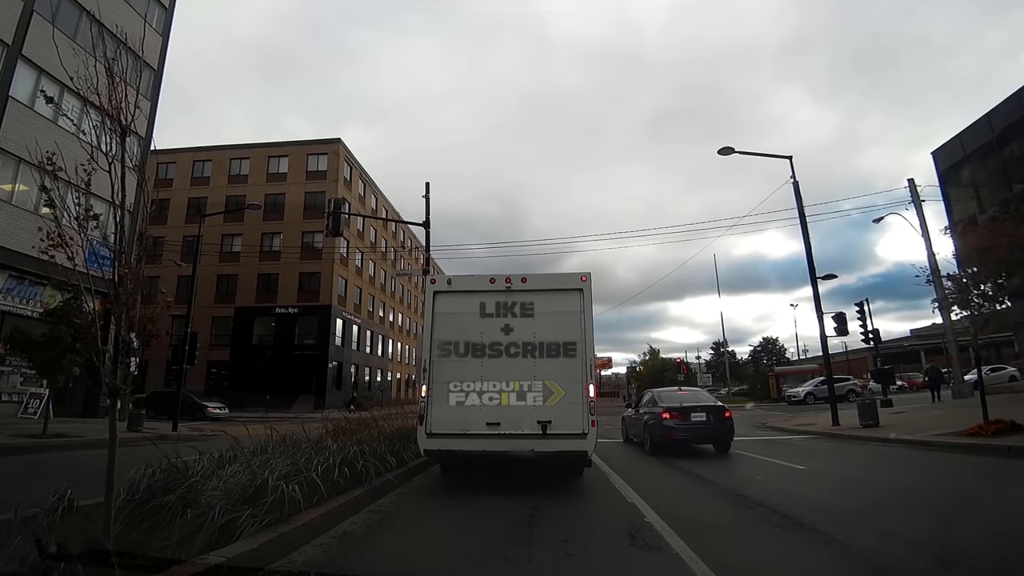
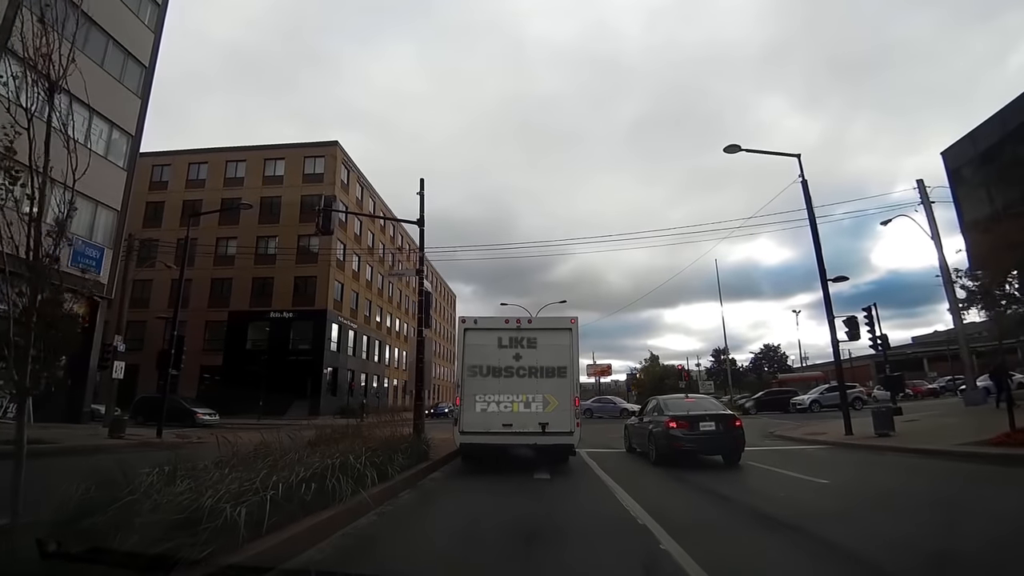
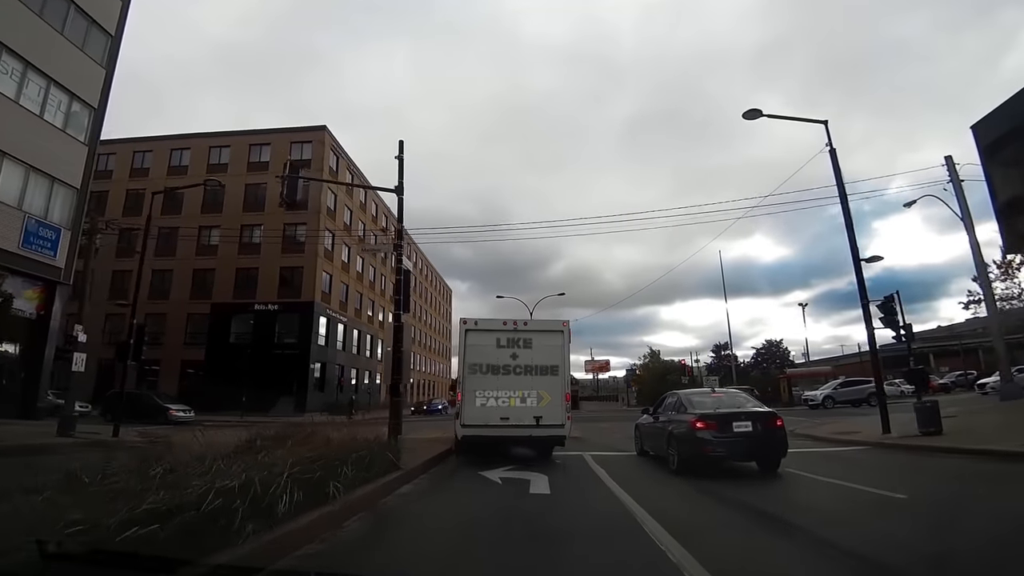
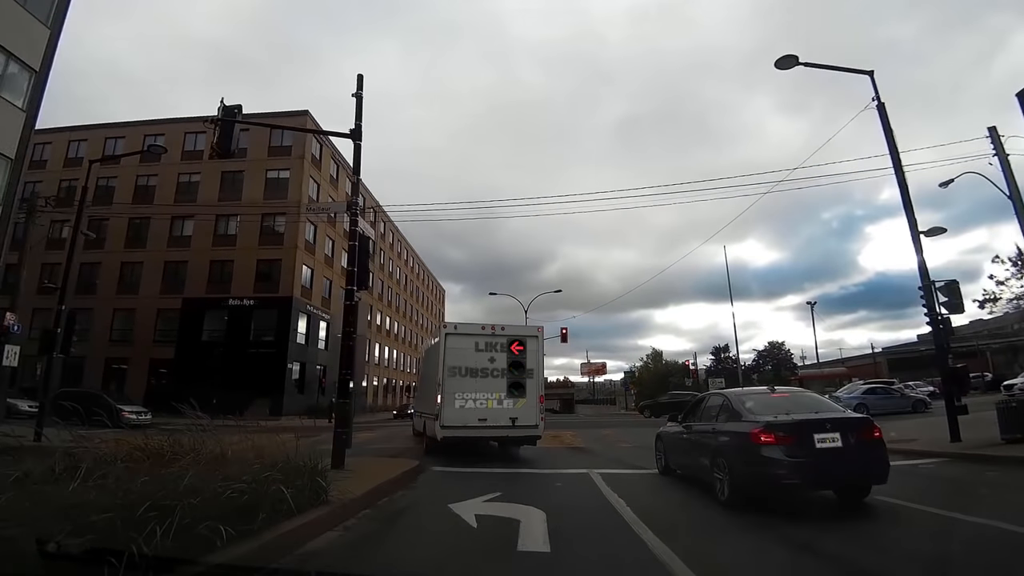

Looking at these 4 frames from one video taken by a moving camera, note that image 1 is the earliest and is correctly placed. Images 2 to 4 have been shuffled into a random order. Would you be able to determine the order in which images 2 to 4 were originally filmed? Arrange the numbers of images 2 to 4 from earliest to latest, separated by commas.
2, 3, 4
